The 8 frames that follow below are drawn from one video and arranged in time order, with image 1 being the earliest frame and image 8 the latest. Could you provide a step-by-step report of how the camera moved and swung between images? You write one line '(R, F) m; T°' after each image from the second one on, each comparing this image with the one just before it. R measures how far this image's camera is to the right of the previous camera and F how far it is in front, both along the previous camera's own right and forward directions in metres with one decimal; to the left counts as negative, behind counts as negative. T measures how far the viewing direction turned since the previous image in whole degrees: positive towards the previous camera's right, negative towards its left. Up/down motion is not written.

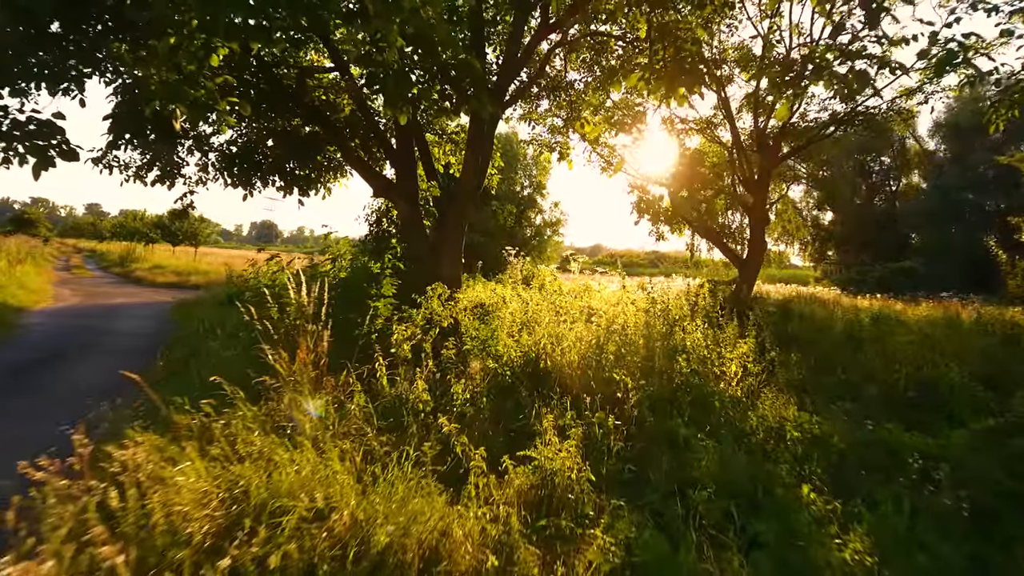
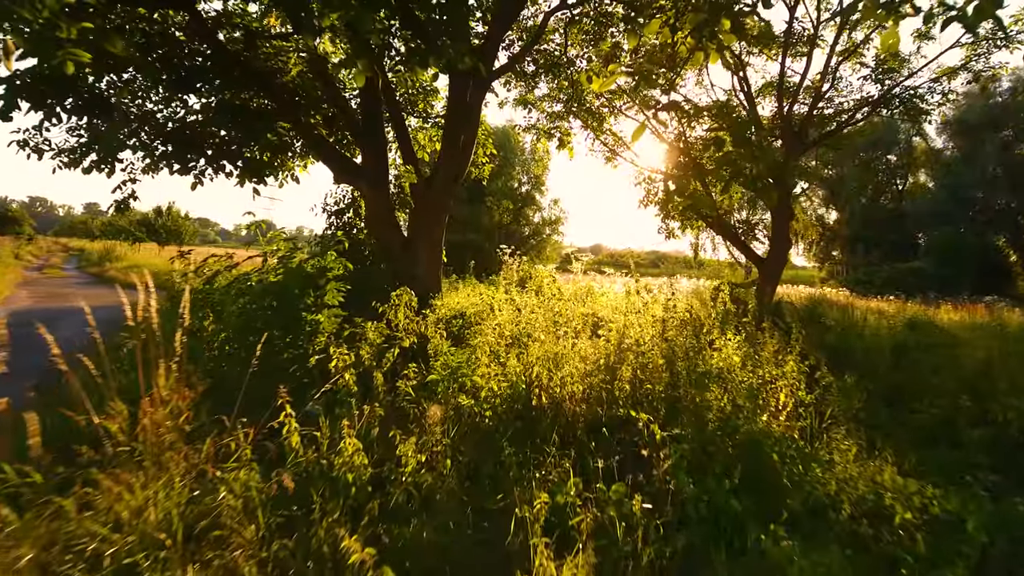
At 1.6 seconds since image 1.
(+0.2, +1.8) m; 0°
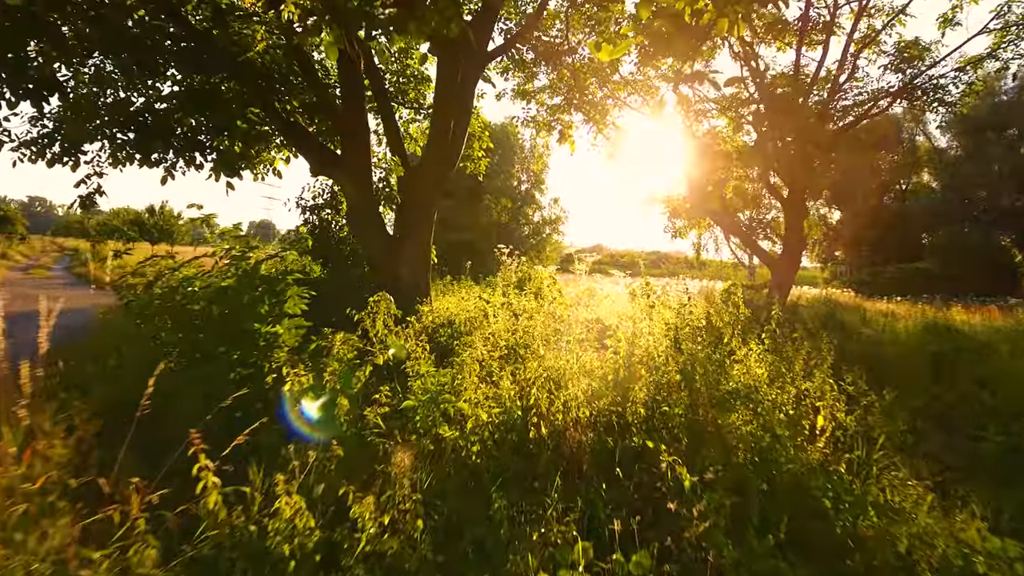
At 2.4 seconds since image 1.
(+0.1, +0.9) m; 0°
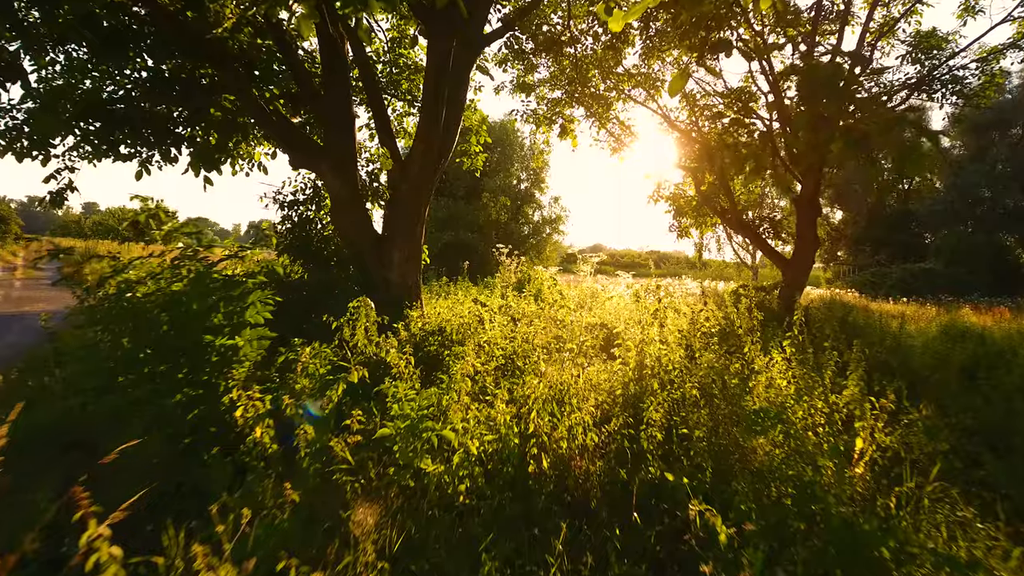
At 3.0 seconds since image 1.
(0.0, +0.6) m; 0°
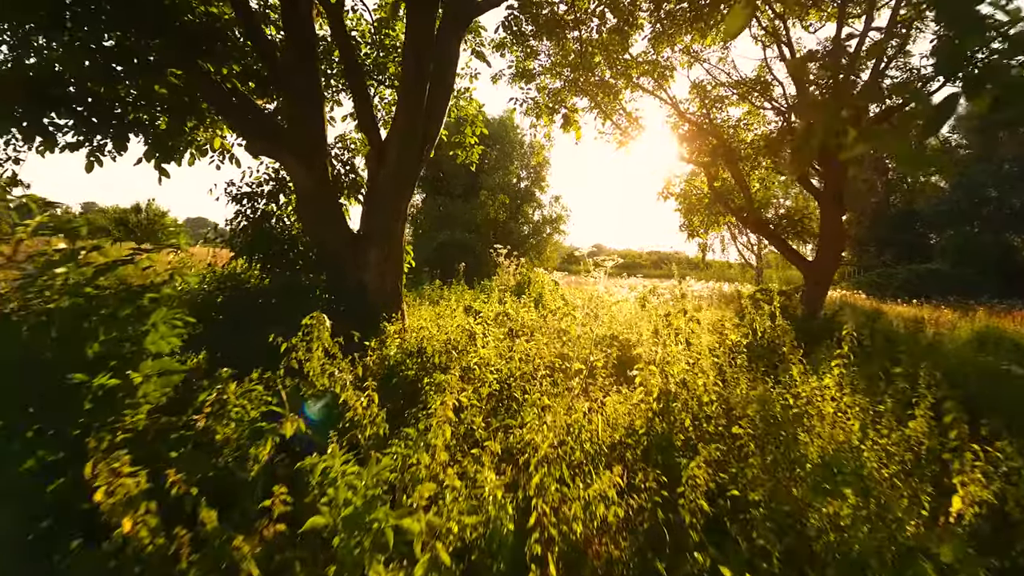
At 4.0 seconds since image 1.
(0.0, +1.1) m; 0°
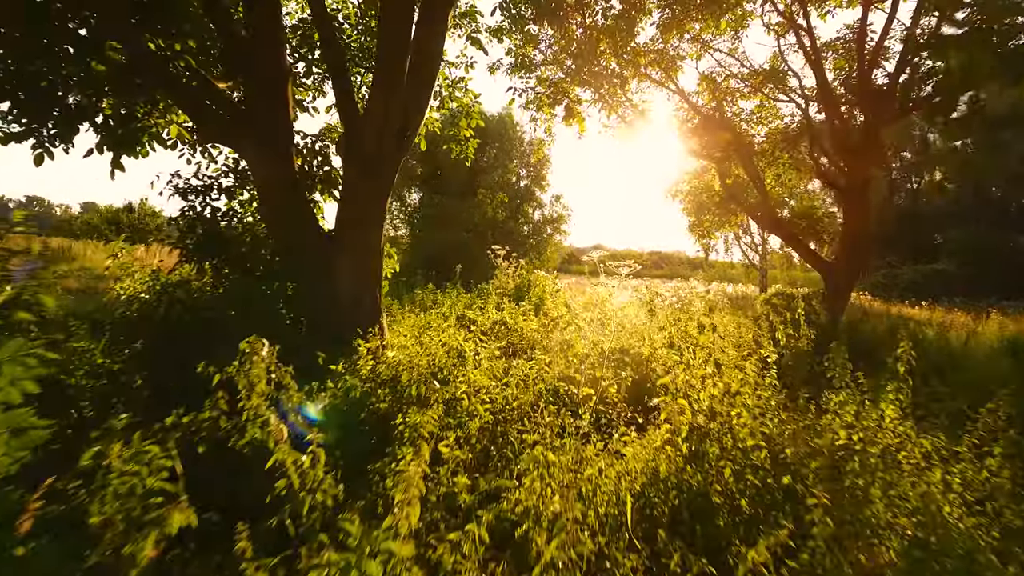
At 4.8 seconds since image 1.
(0.0, +0.9) m; 0°
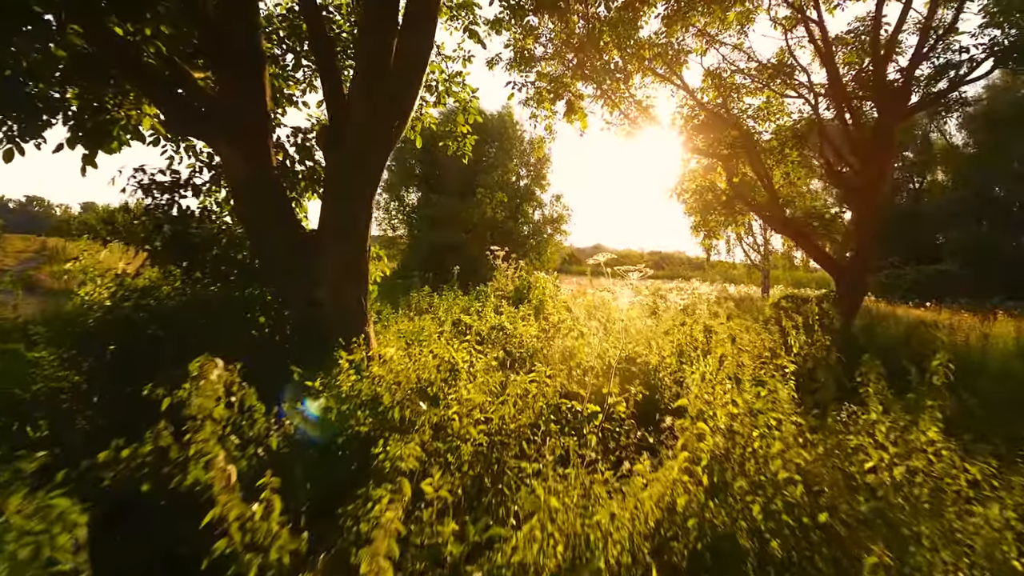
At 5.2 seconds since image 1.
(0.0, +0.4) m; 0°
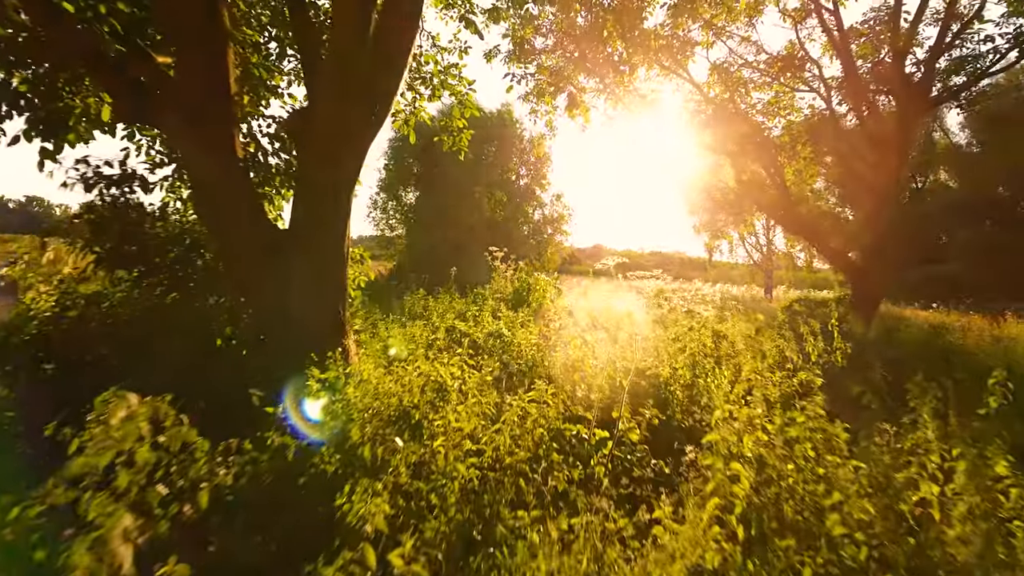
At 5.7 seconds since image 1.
(0.0, +0.6) m; 0°
